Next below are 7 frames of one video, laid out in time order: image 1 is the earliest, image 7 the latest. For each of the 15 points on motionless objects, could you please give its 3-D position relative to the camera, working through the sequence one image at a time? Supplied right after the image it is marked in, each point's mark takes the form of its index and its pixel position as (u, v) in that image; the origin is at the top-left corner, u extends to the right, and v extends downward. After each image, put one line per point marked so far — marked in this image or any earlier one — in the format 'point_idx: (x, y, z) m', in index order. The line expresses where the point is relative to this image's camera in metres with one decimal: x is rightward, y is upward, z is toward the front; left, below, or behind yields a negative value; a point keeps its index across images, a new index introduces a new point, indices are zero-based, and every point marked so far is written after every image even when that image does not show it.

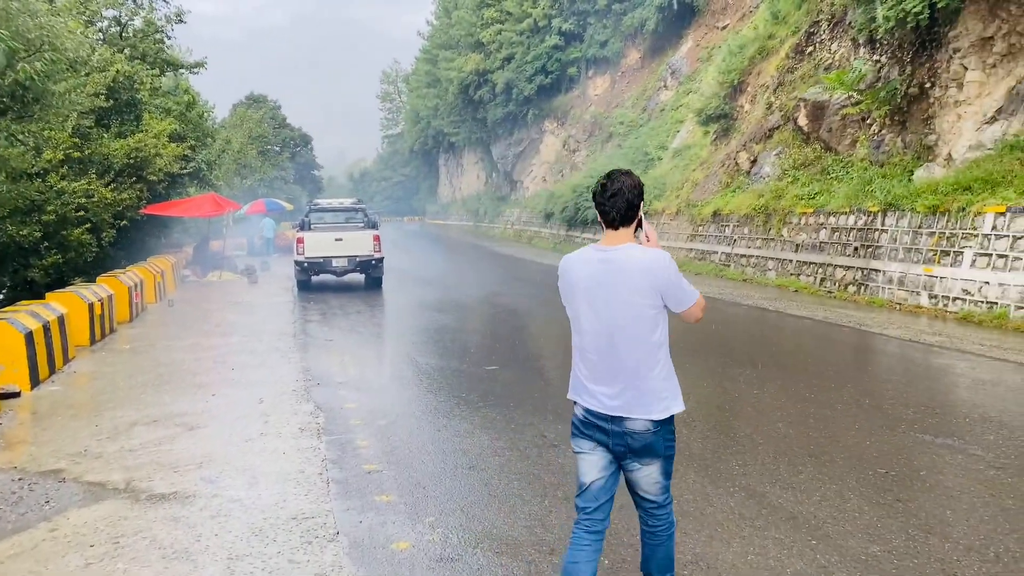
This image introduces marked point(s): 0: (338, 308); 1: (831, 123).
0: (-2.9, -0.3, +14.1) m
1: (+6.8, +3.5, +17.8) m
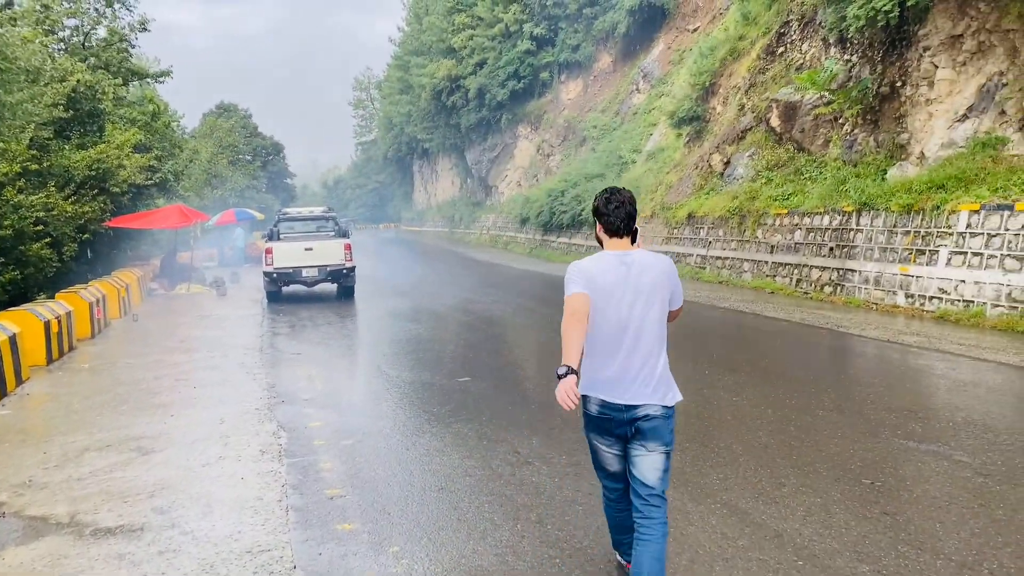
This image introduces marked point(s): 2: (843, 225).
0: (-3.4, -0.5, +13.8) m
1: (+6.2, +3.5, +17.8) m
2: (+5.7, +1.1, +14.4) m
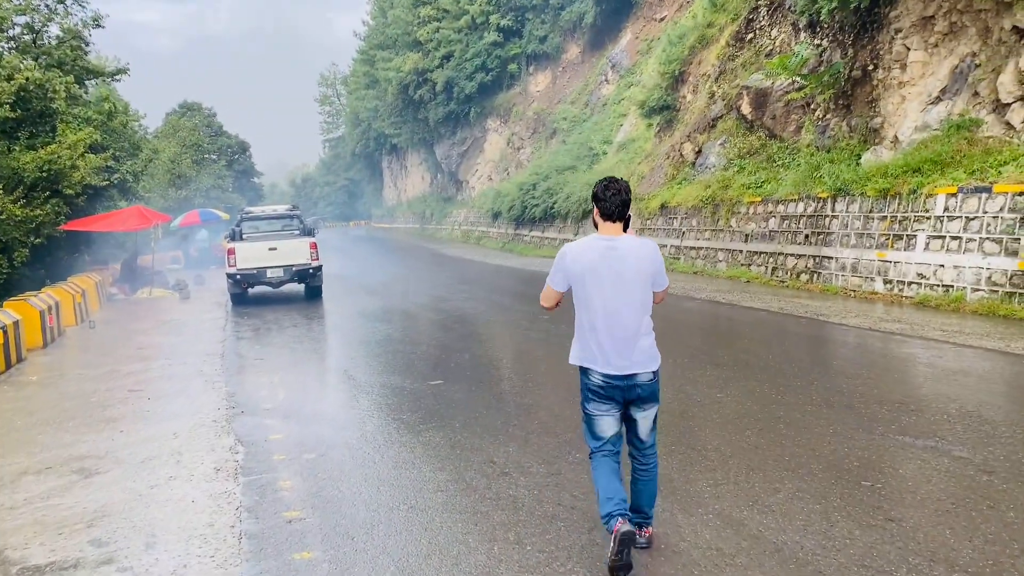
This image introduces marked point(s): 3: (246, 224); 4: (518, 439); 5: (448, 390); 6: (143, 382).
0: (-3.8, -0.5, +13.3) m
1: (+5.5, +3.7, +17.6) m
2: (+5.2, +1.3, +14.2) m
3: (-5.4, +1.3, +17.0) m
4: (0.0, -1.0, +5.7) m
5: (-0.6, -0.9, +7.5) m
6: (-3.7, -1.0, +8.5) m
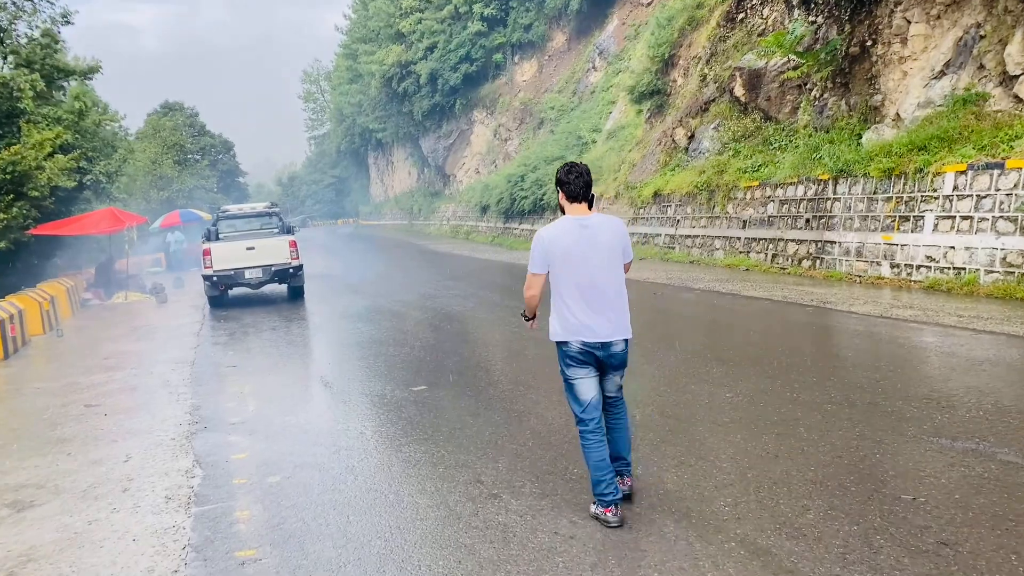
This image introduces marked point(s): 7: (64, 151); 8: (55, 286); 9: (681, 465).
0: (-3.9, -0.6, +12.7) m
1: (+5.2, +4.0, +17.0) m
2: (+5.0, +1.5, +13.6) m
3: (-5.6, +1.3, +16.3) m
4: (0.0, -1.0, +5.0) m
5: (-0.7, -0.9, +6.9) m
6: (-3.8, -1.0, +7.8) m
7: (-10.5, +3.2, +19.6) m
8: (-8.4, 0.0, +15.3) m
9: (+1.0, -1.0, +4.7) m
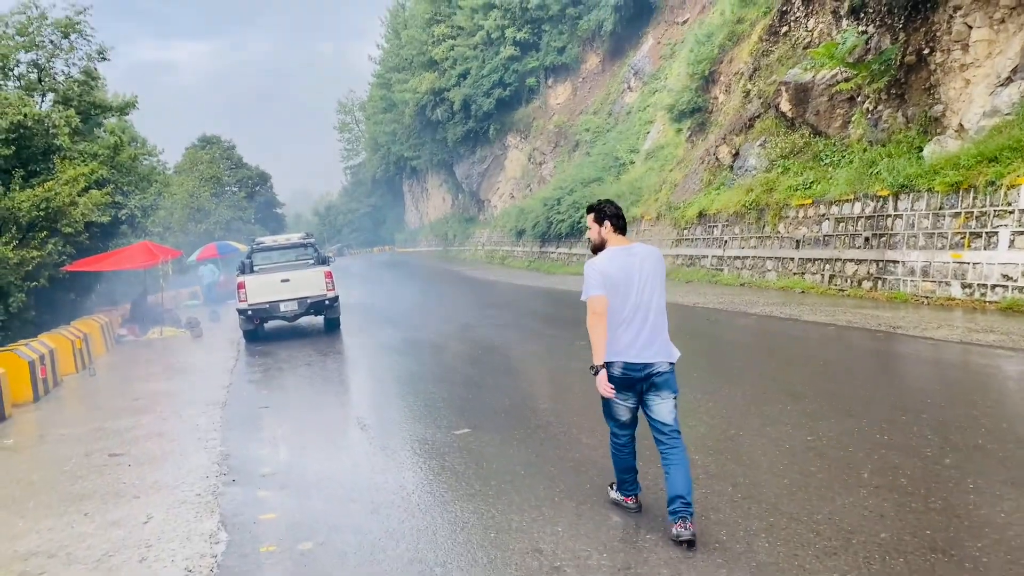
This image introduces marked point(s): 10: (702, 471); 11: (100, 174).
0: (-3.3, -1.1, +12.2) m
1: (+5.9, +3.6, +16.3) m
2: (+5.7, +1.2, +12.9) m
3: (-4.9, +0.6, +16.0) m
4: (+0.3, -1.2, +4.4) m
5: (-0.2, -1.2, +6.3) m
6: (-3.4, -1.4, +7.4) m
7: (-9.6, +2.4, +19.5) m
8: (-7.6, -0.6, +15.1) m
9: (+1.3, -1.2, +4.1) m
10: (+1.1, -1.1, +5.0) m
11: (-9.0, +2.5, +18.3) m
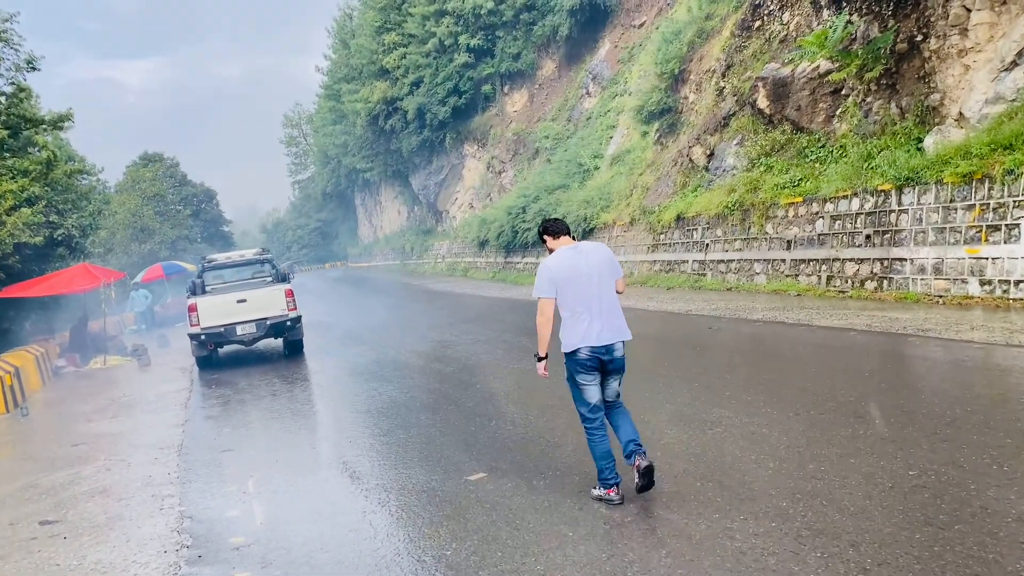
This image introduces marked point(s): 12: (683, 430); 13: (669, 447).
0: (-3.5, -1.3, +10.9) m
1: (+5.4, +3.5, +15.6) m
2: (+5.4, +1.2, +12.1) m
3: (-5.3, +0.2, +14.7) m
4: (+0.6, -1.3, +3.4) m
5: (-0.1, -1.2, +5.2) m
6: (-3.3, -1.6, +6.1) m
7: (-10.3, +1.8, +17.9) m
8: (-8.0, -1.1, +13.6) m
9: (+1.6, -1.2, +3.1) m
10: (+1.4, -1.1, +4.0) m
11: (-9.6, +1.9, +16.7) m
12: (+1.3, -1.0, +6.1) m
13: (+1.1, -1.1, +5.7) m
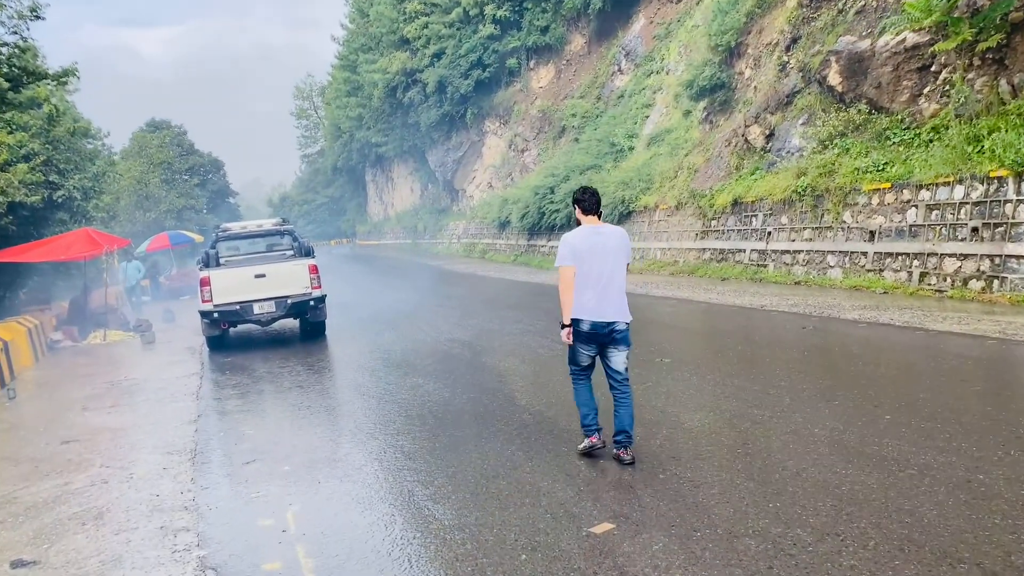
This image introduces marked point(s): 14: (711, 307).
0: (-2.8, -1.0, +9.5) m
1: (+6.2, +3.6, +14.1) m
2: (+6.1, +1.2, +10.6) m
3: (-4.6, +0.7, +13.2) m
4: (+1.2, -1.2, +1.9) m
5: (+0.6, -1.2, +3.8) m
6: (-2.6, -1.4, +4.7) m
7: (-9.5, +2.5, +16.4) m
8: (-7.3, -0.6, +12.2) m
9: (+2.2, -1.2, +1.6) m
10: (+2.1, -1.2, +2.6) m
11: (-8.8, +2.6, +15.3) m
12: (+1.9, -1.0, +4.6) m
13: (+1.7, -1.1, +4.2) m
14: (+3.0, -0.3, +12.6) m
